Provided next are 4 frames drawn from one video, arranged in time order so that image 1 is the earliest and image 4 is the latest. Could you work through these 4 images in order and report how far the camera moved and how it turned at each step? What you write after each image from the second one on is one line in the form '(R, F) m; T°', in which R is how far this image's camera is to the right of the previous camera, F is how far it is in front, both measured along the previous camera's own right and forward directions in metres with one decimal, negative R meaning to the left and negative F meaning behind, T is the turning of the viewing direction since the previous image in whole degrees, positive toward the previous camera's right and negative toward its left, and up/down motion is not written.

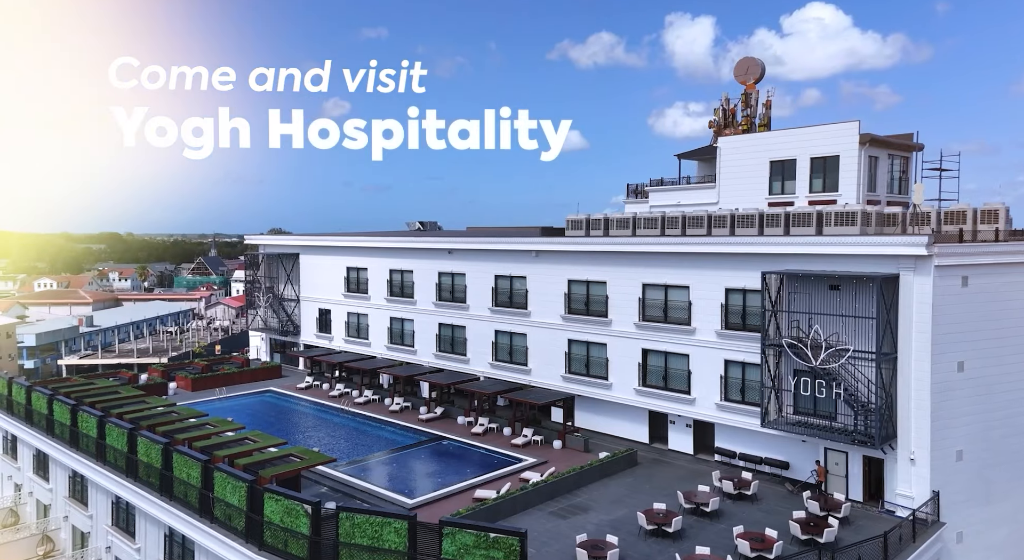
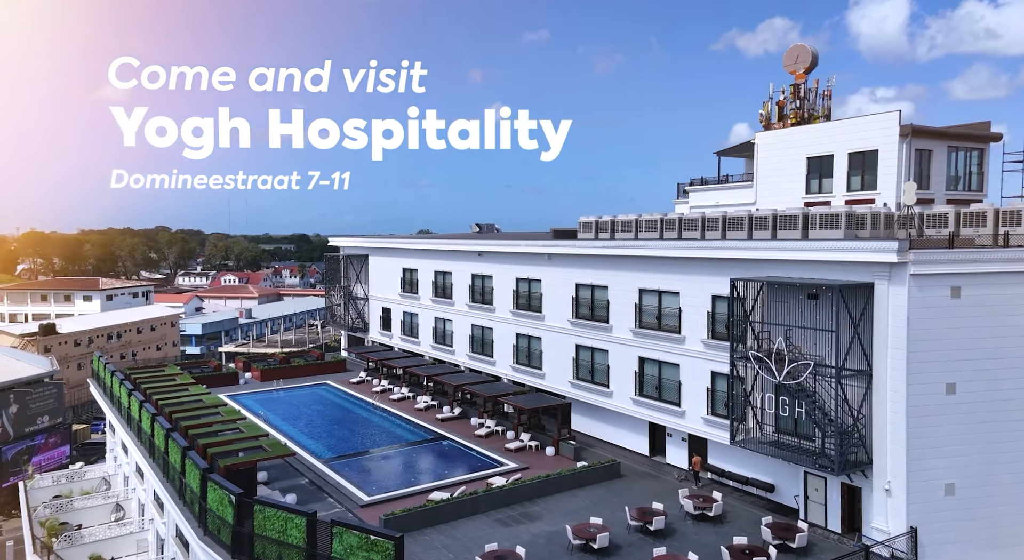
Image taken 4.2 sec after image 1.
(+7.4, +0.8) m; -12°
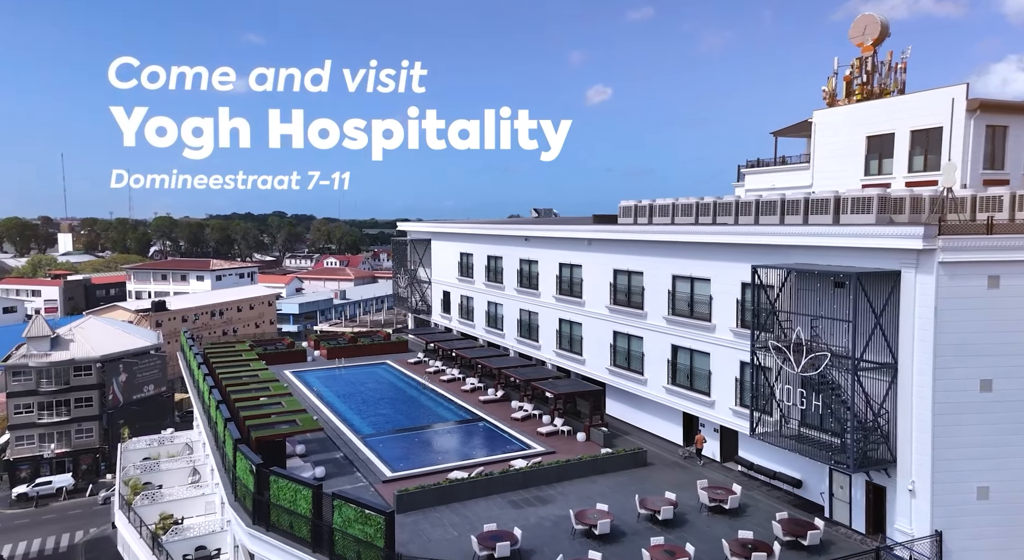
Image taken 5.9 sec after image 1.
(+2.9, +0.2) m; -7°
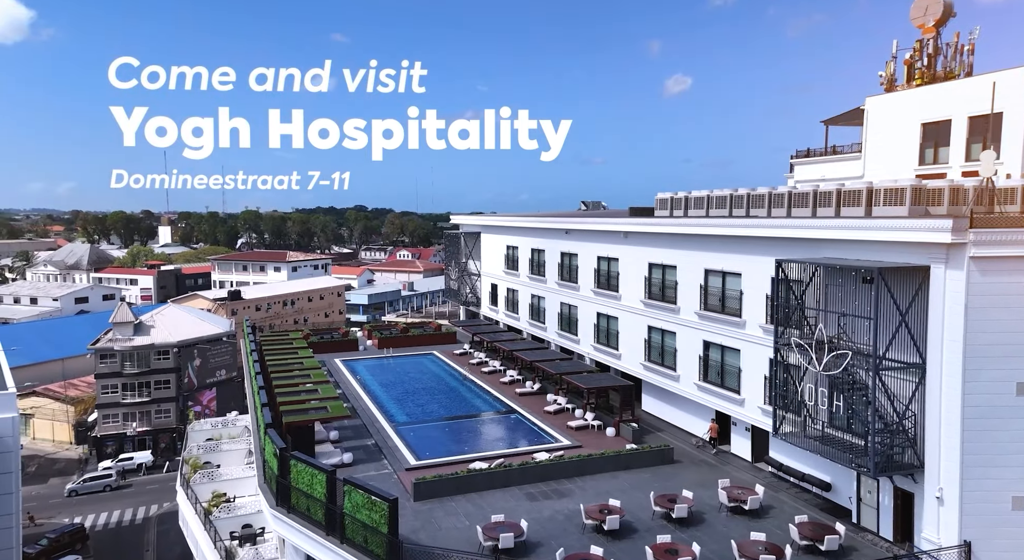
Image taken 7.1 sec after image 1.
(+1.9, +0.2) m; -6°
